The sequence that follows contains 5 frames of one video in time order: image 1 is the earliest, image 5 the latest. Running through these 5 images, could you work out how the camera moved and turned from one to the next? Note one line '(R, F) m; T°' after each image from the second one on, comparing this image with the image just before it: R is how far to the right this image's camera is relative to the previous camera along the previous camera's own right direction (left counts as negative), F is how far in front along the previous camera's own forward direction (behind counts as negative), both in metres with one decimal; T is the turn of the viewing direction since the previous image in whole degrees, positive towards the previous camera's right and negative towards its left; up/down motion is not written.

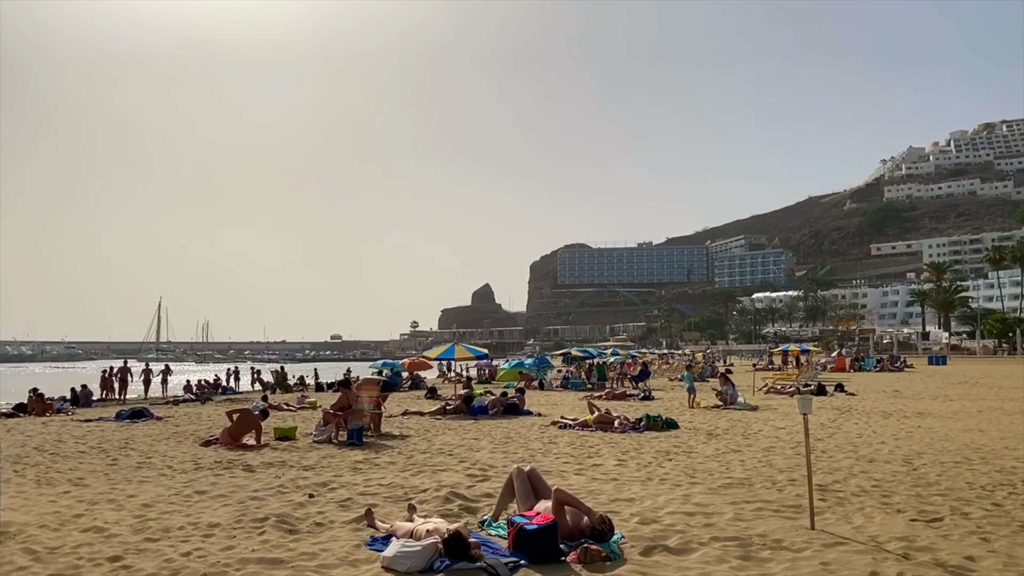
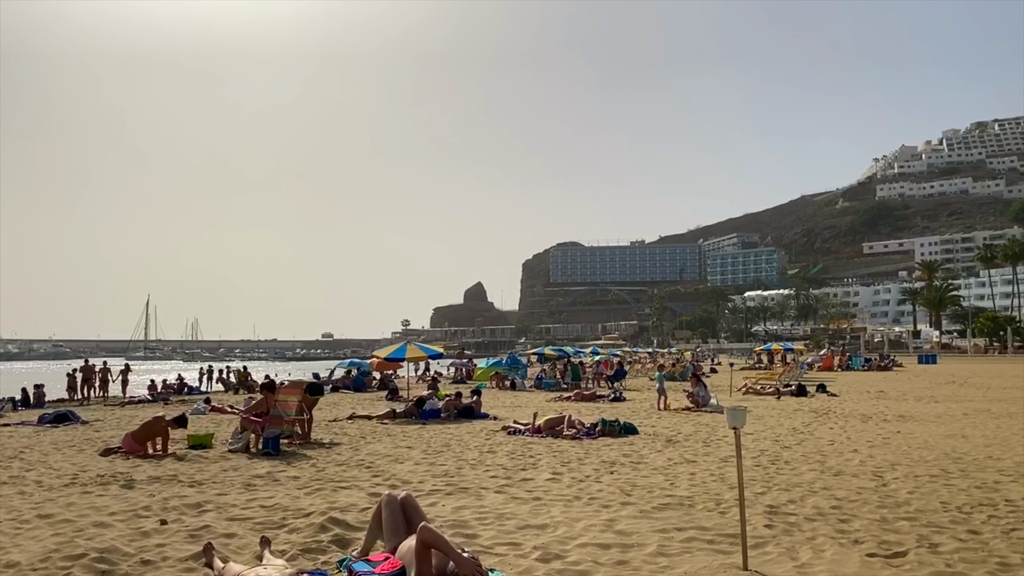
(+0.8, +1.1) m; 0°
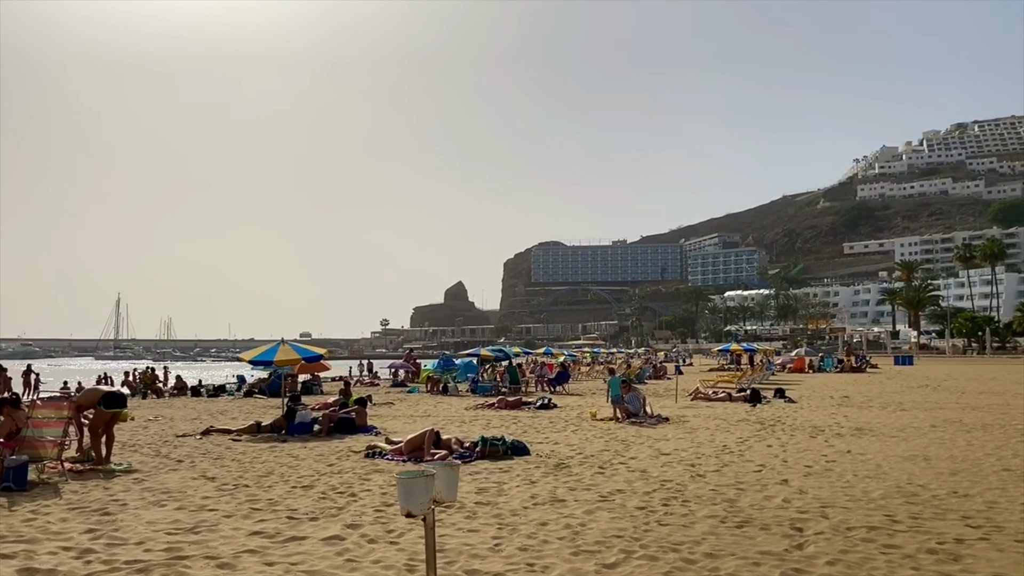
(+1.6, +2.5) m; +1°
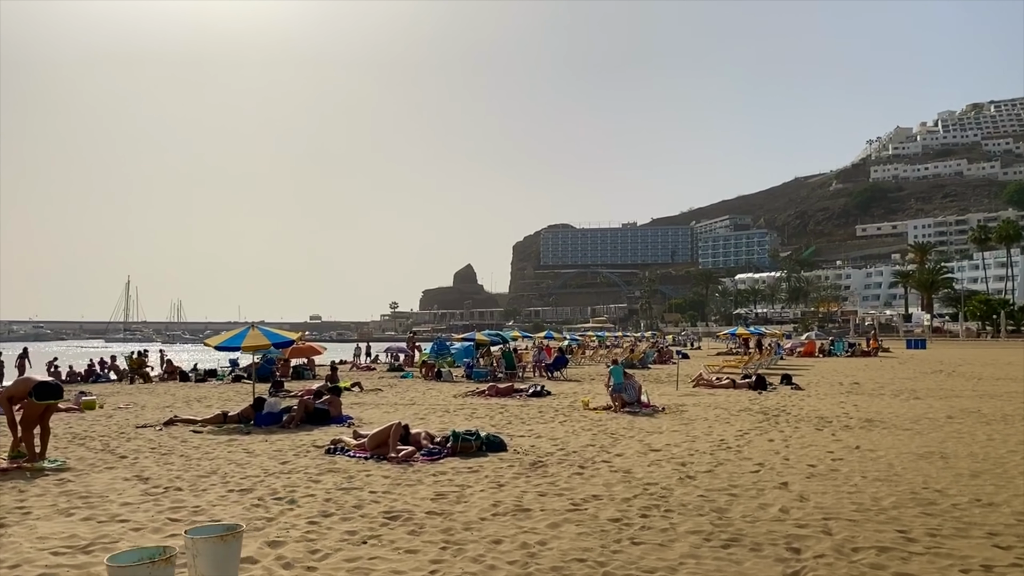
(+0.4, +1.0) m; -1°
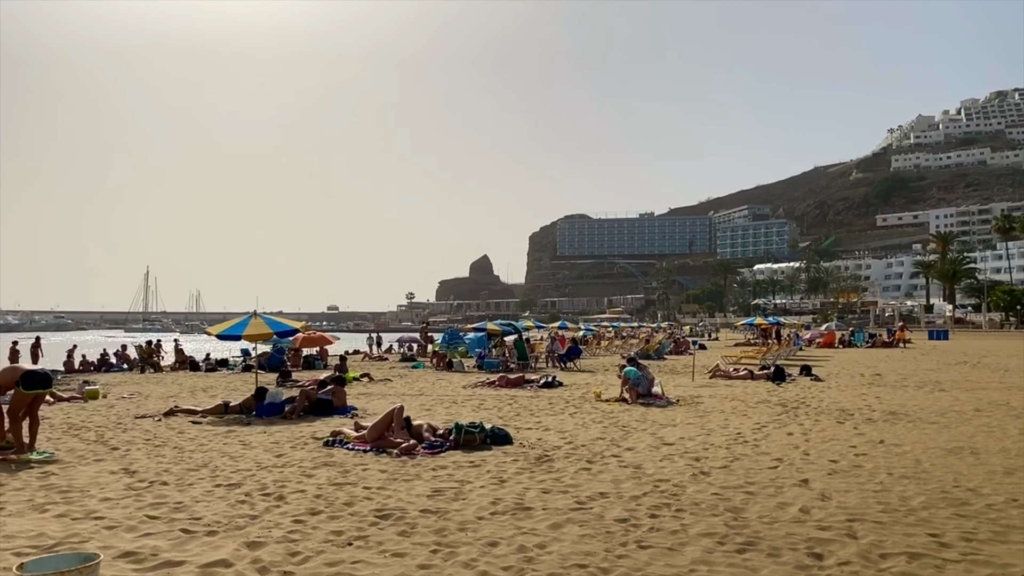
(+0.1, +0.4) m; -1°
